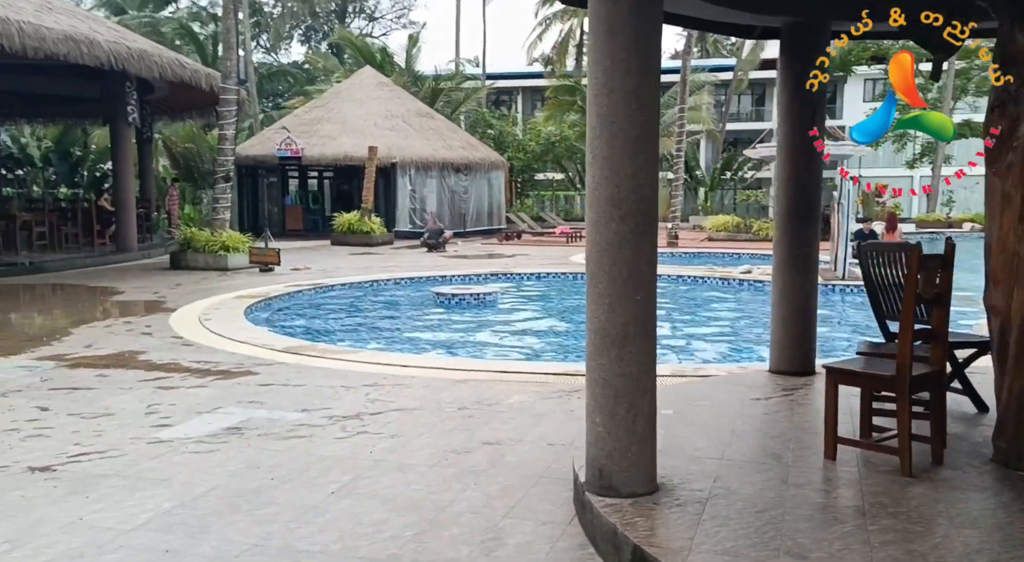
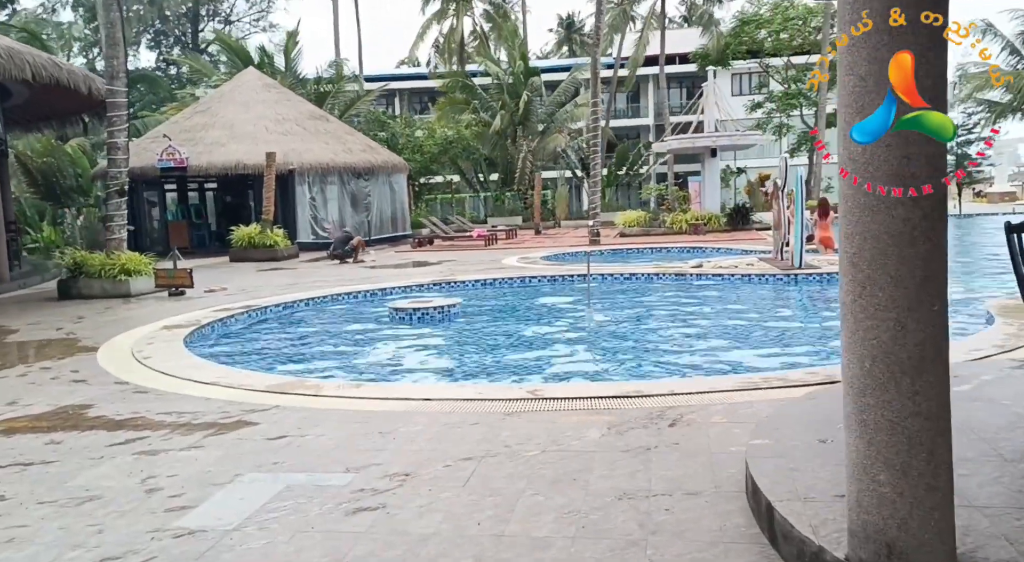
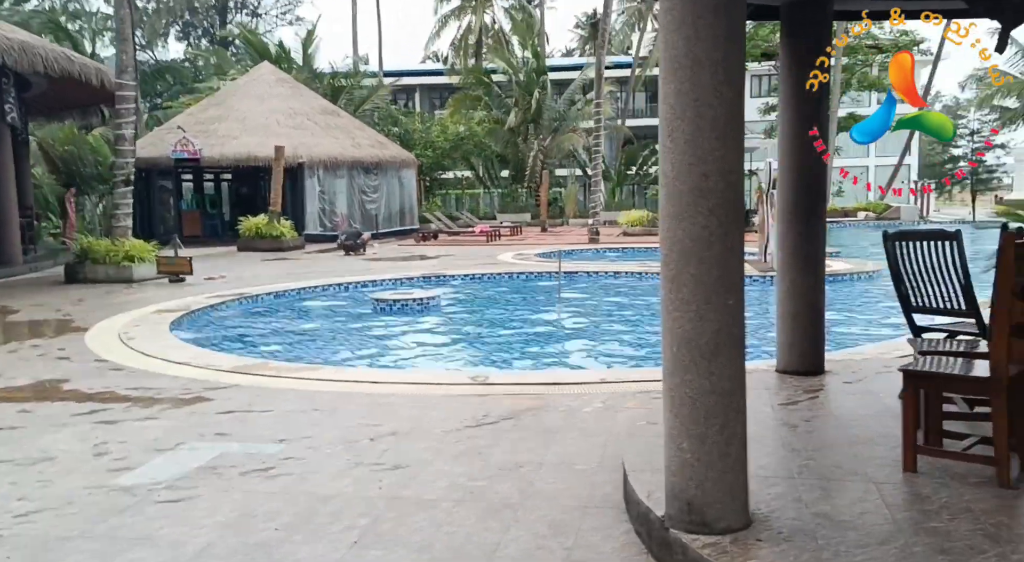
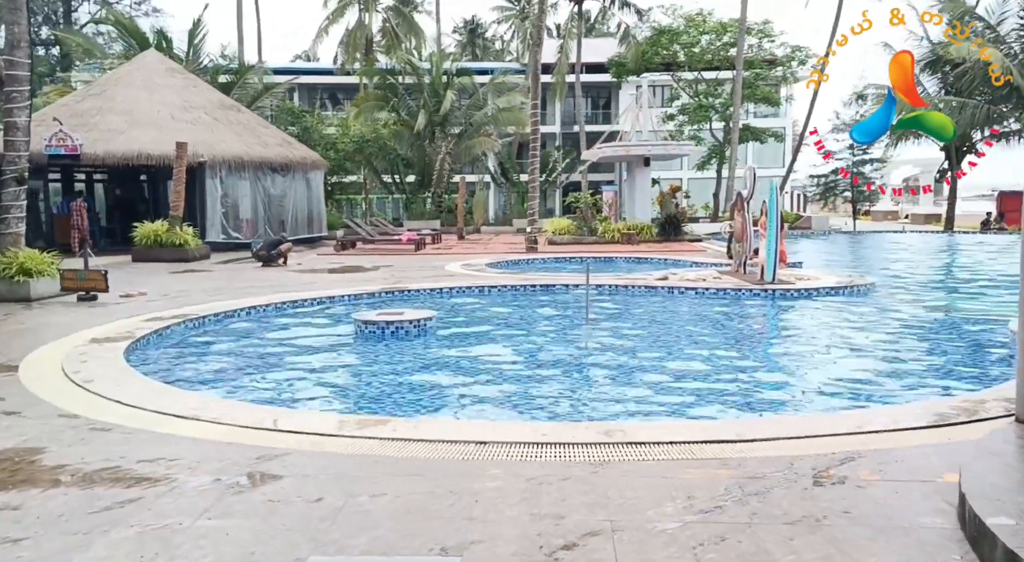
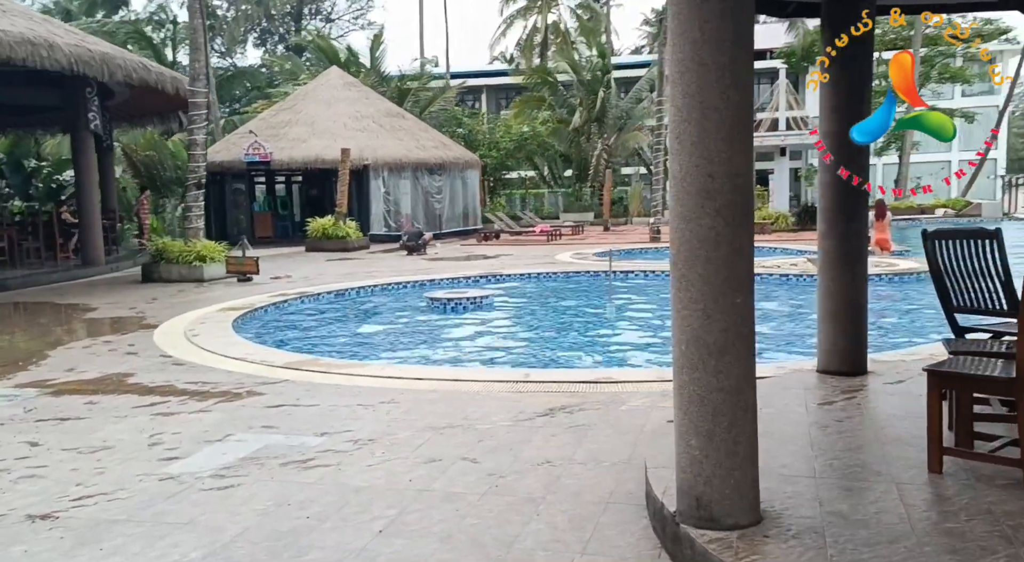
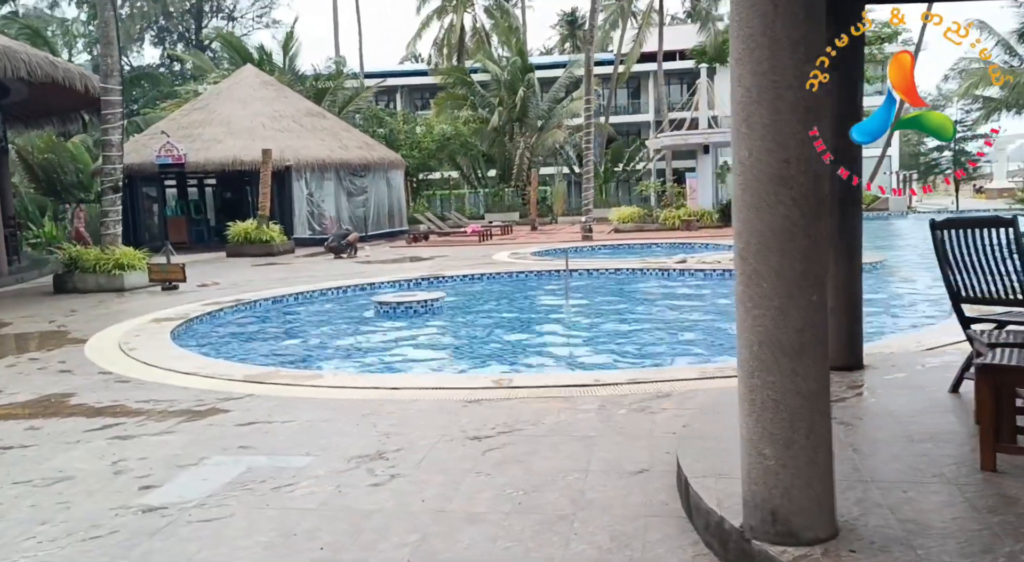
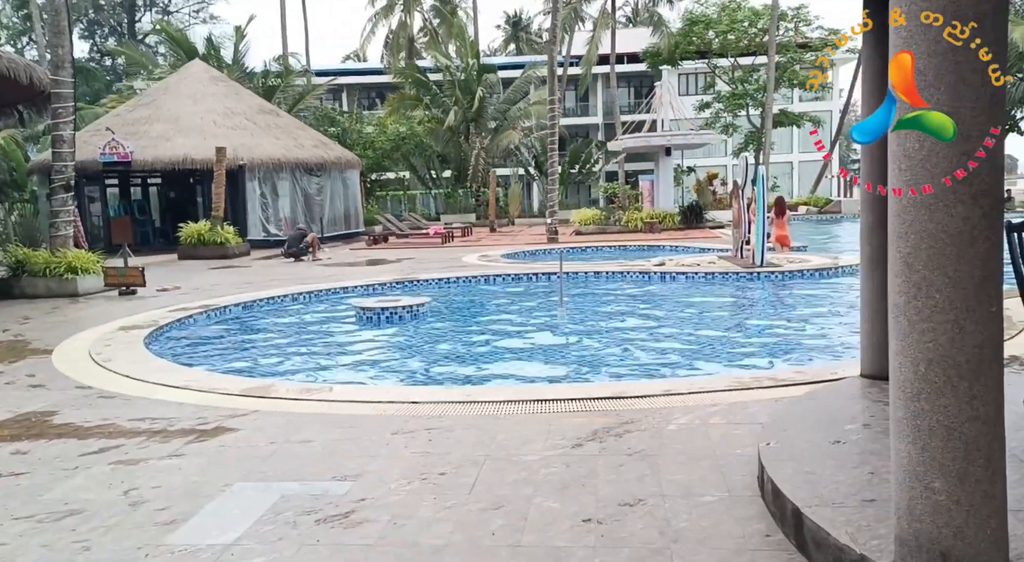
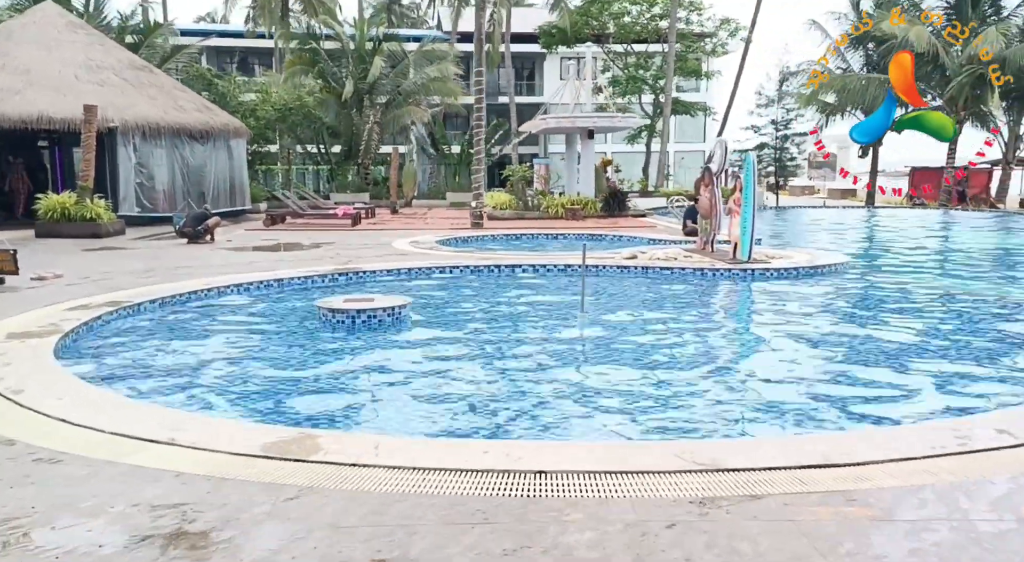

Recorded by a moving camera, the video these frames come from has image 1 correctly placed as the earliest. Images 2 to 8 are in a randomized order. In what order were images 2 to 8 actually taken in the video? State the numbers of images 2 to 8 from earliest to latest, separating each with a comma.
5, 3, 6, 2, 7, 4, 8
